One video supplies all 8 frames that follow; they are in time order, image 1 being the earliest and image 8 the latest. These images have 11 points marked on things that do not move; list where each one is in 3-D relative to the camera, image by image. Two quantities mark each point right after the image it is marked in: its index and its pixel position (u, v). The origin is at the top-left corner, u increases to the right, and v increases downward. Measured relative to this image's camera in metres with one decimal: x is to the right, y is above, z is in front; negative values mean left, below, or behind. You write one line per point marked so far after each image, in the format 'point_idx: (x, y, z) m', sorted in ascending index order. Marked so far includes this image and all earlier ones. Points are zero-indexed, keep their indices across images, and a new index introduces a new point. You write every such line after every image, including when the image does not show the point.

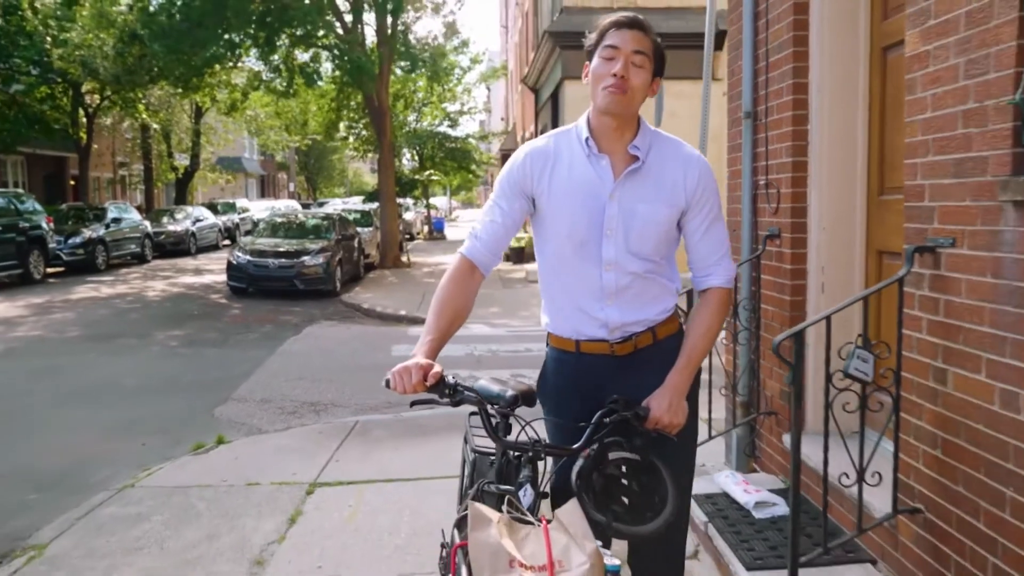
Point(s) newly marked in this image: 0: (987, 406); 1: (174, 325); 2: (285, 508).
0: (+1.3, -0.3, +2.4) m
1: (-4.6, -0.5, +12.4) m
2: (-1.2, -1.2, +5.0) m
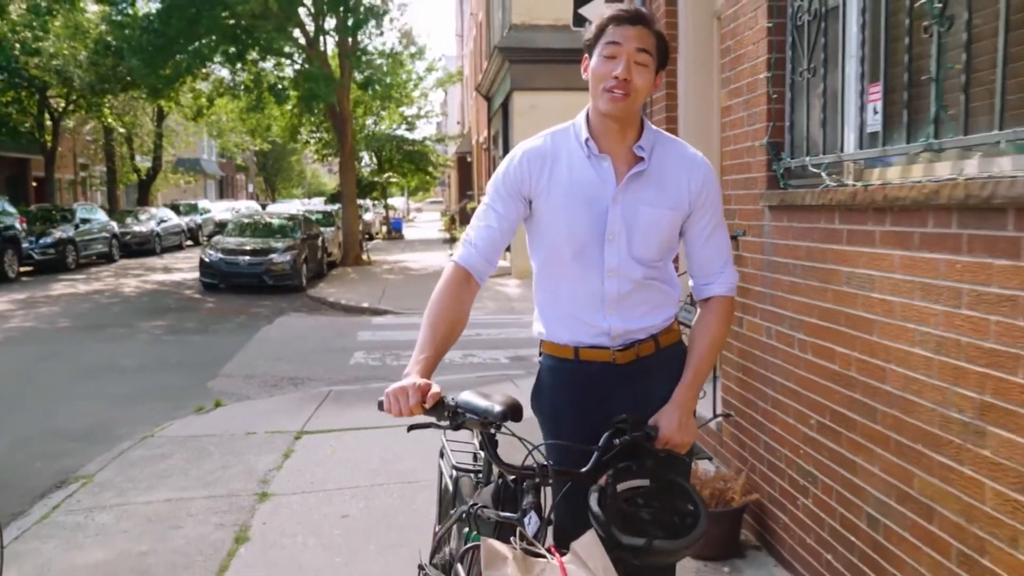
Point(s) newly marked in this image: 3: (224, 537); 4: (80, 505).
0: (+1.1, -0.2, +3.9) m
1: (-5.3, -0.4, +13.5) m
2: (-1.6, -1.1, +6.3) m
3: (-1.4, -1.2, +4.6) m
4: (-2.5, -1.2, +5.2) m
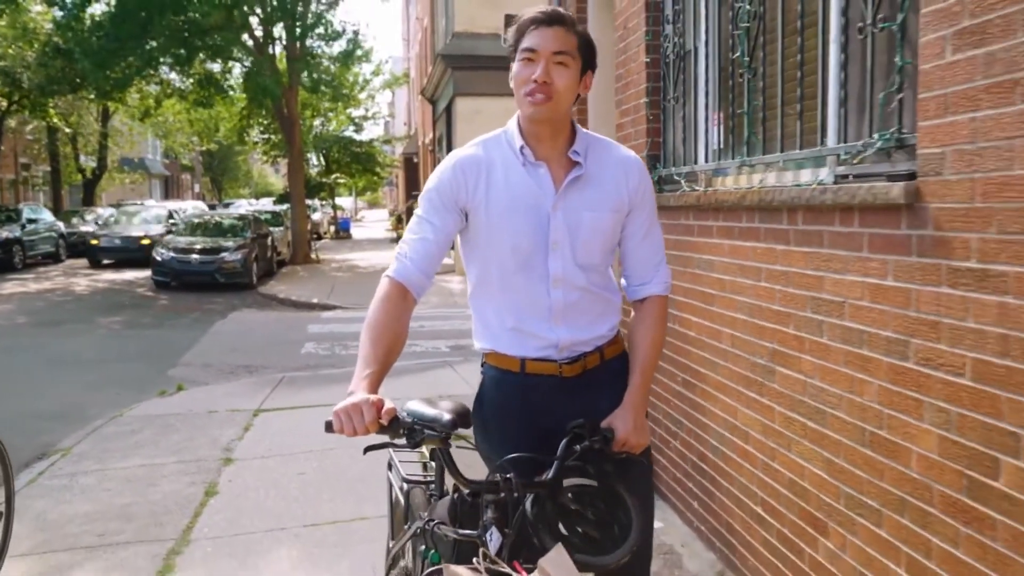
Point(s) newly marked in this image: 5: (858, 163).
0: (+0.7, -0.1, +4.8) m
1: (-6.2, -0.4, +14.0) m
2: (-2.1, -1.0, +7.0) m
3: (-1.8, -1.2, +5.3) m
4: (-2.9, -1.2, +5.9) m
5: (+1.0, +0.4, +2.7) m
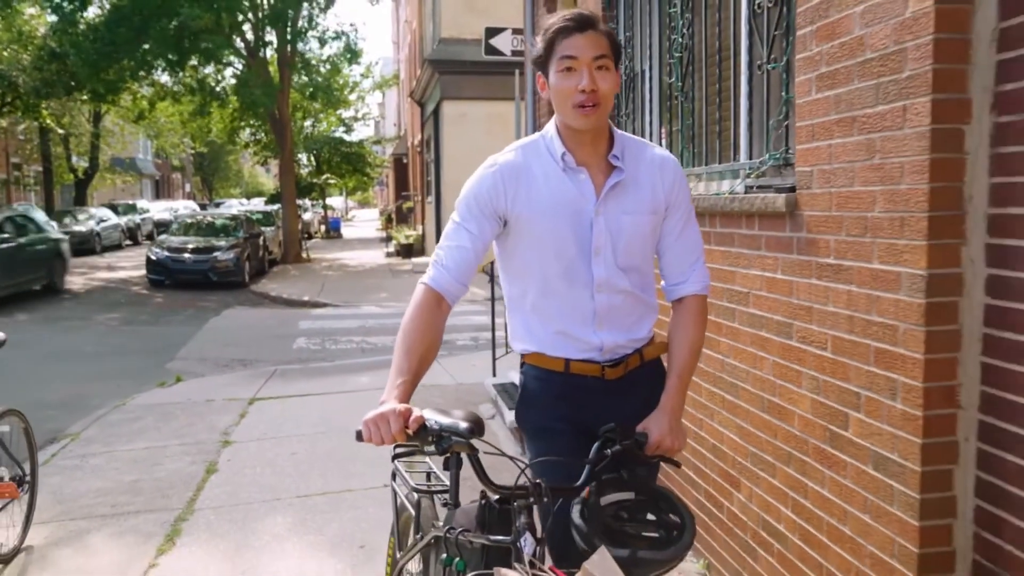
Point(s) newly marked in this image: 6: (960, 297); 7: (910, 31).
0: (+0.5, -0.1, +5.3) m
1: (-6.4, -0.3, +14.5) m
2: (-2.3, -1.0, +7.5) m
3: (-2.0, -1.2, +5.8) m
4: (-3.1, -1.2, +6.4) m
5: (+0.9, +0.4, +3.2) m
6: (+1.1, 0.0, +2.2) m
7: (+1.0, +0.6, +2.2) m
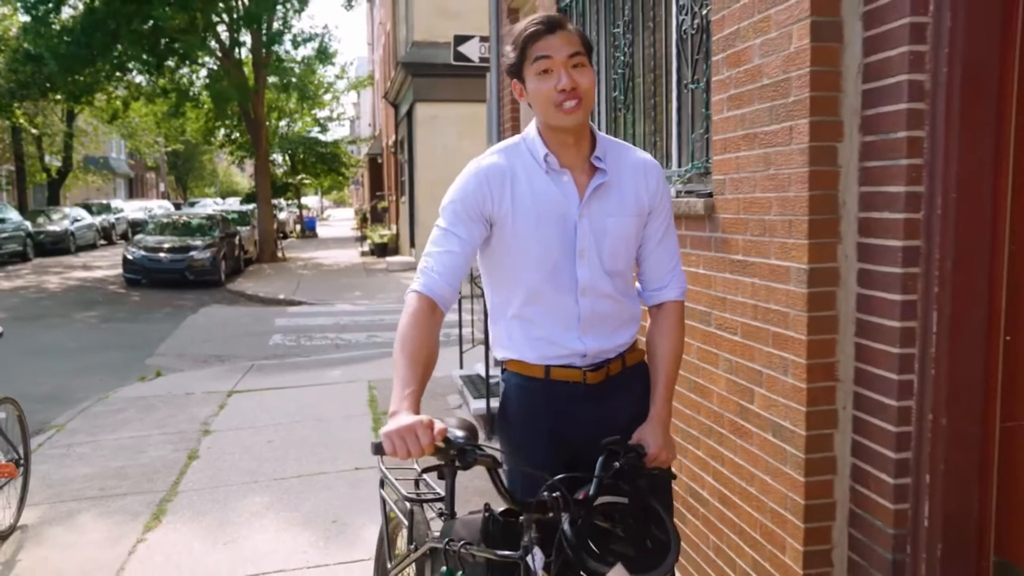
0: (+0.3, -0.1, +5.7) m
1: (-6.9, -0.3, +14.7) m
2: (-2.6, -1.0, +7.9) m
3: (-2.3, -1.1, +6.2) m
4: (-3.4, -1.1, +6.7) m
5: (+0.7, +0.4, +3.6) m
6: (+0.9, 0.0, +2.6) m
7: (+0.8, +0.7, +2.6) m
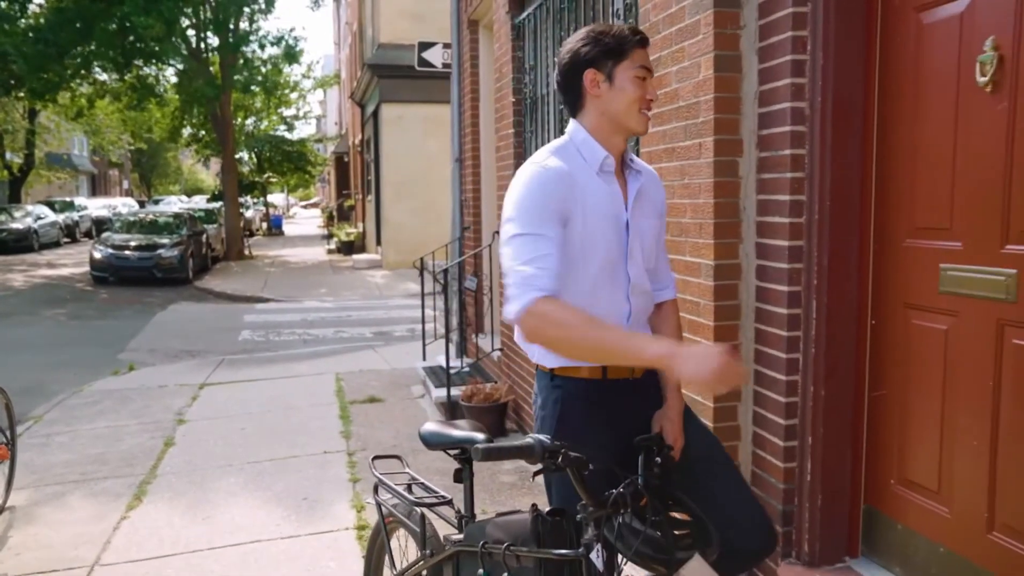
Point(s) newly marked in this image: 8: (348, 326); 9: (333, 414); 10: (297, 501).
0: (0.0, 0.0, +6.1) m
1: (-7.5, -0.3, +14.9) m
2: (-2.9, -1.0, +8.2) m
3: (-2.5, -1.1, +6.5) m
4: (-3.7, -1.1, +7.0) m
5: (+0.5, +0.4, +4.1) m
6: (+0.8, 0.0, +3.1) m
7: (+0.6, +0.7, +3.1) m
8: (-2.3, -0.5, +12.6) m
9: (-1.4, -1.0, +7.1) m
10: (-1.2, -1.2, +5.1) m
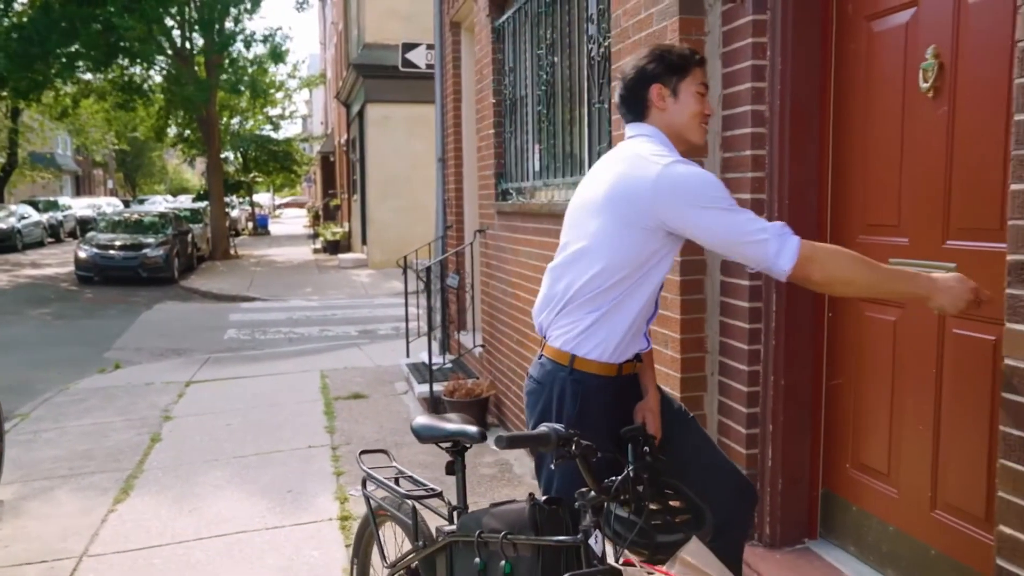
0: (-0.1, 0.0, +6.3) m
1: (-7.8, -0.3, +14.9) m
2: (-3.1, -0.9, +8.3) m
3: (-2.7, -1.1, +6.6) m
4: (-3.8, -1.1, +7.1) m
5: (+0.4, +0.5, +4.2) m
6: (+0.7, 0.0, +3.2) m
7: (+0.6, +0.7, +3.2) m
8: (-2.5, -0.5, +12.7) m
9: (-1.5, -1.0, +7.2) m
10: (-1.3, -1.2, +5.2) m
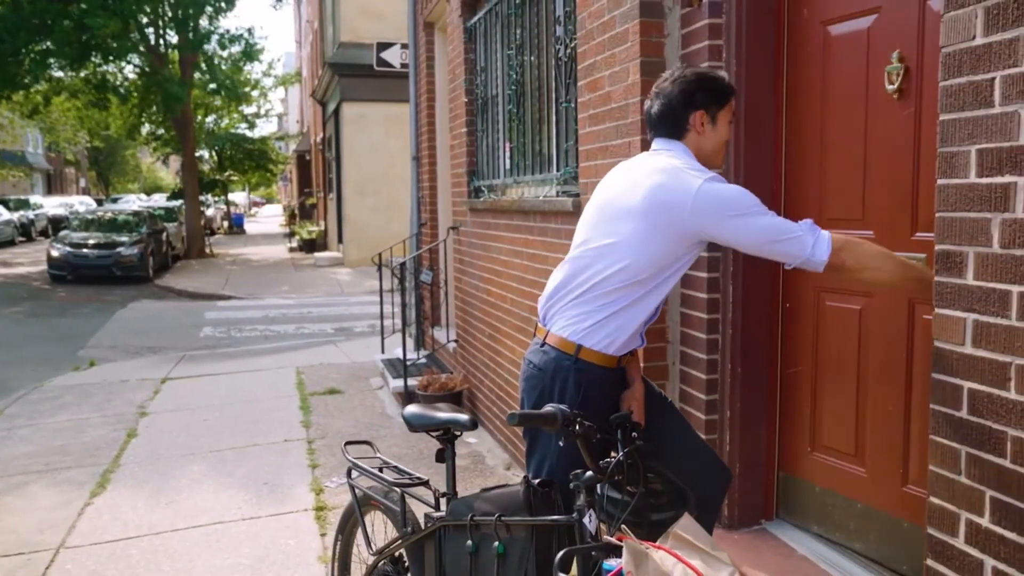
0: (-0.3, 0.0, +6.4) m
1: (-8.2, -0.3, +14.8) m
2: (-3.3, -0.9, +8.3) m
3: (-2.9, -1.1, +6.6) m
4: (-4.0, -1.1, +7.1) m
5: (+0.2, +0.5, +4.3) m
6: (+0.6, +0.1, +3.4) m
7: (+0.4, +0.7, +3.3) m
8: (-2.9, -0.5, +12.8) m
9: (-1.8, -0.9, +7.2) m
10: (-1.5, -1.2, +5.3) m
